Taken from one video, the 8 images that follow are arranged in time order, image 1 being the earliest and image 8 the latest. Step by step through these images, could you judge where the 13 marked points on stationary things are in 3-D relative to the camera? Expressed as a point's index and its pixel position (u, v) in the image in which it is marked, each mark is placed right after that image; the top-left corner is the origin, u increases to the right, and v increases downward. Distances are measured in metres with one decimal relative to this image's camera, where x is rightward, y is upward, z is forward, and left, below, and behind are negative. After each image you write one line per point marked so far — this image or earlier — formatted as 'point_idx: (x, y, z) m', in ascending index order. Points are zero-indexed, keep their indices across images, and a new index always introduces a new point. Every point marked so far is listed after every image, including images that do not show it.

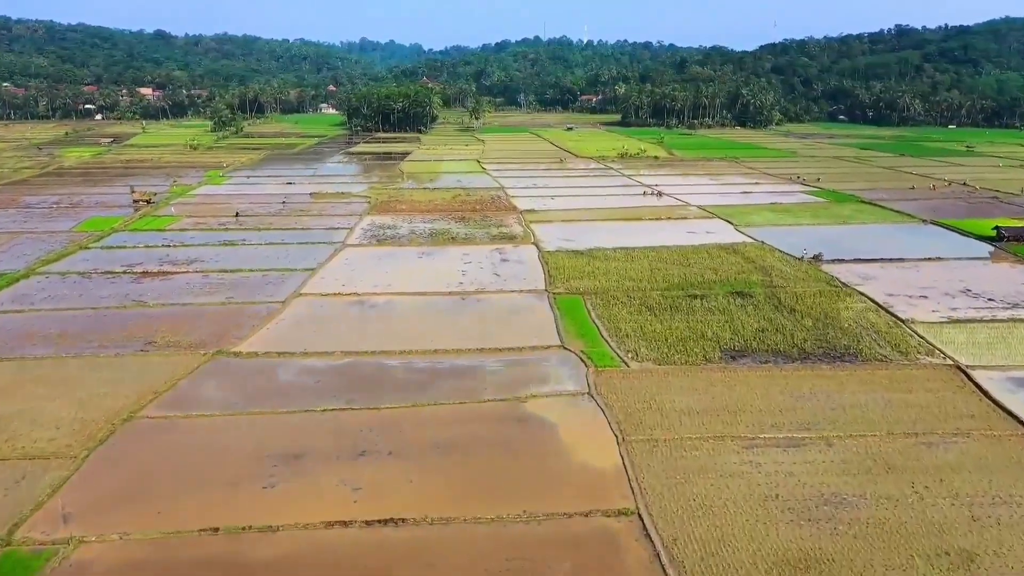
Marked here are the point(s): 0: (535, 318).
0: (+0.6, -0.7, +19.5) m
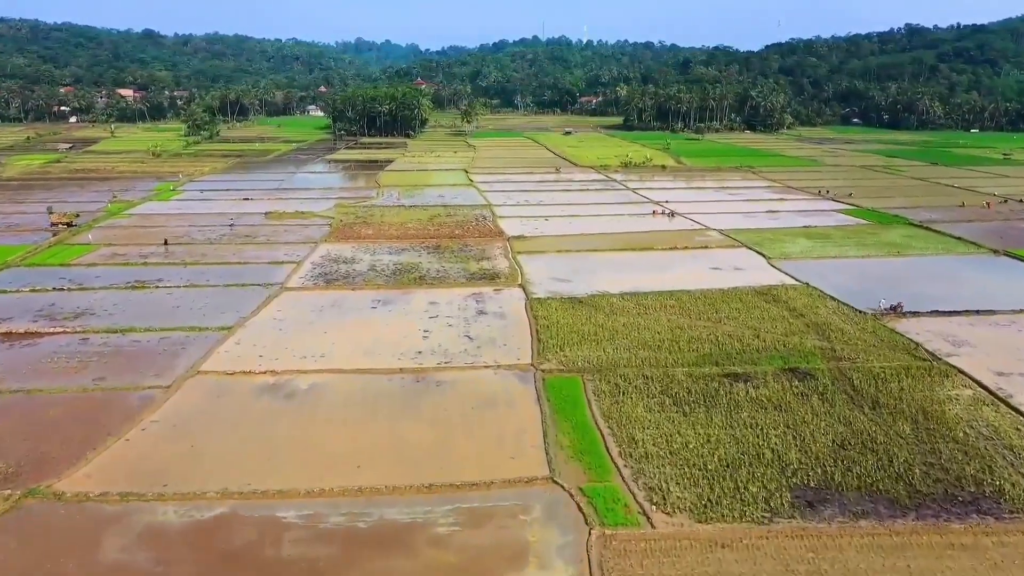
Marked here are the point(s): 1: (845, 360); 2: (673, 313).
0: (0.0, -2.2, +13.9) m
1: (+6.9, -1.5, +16.4) m
2: (+4.0, -0.6, +19.8) m
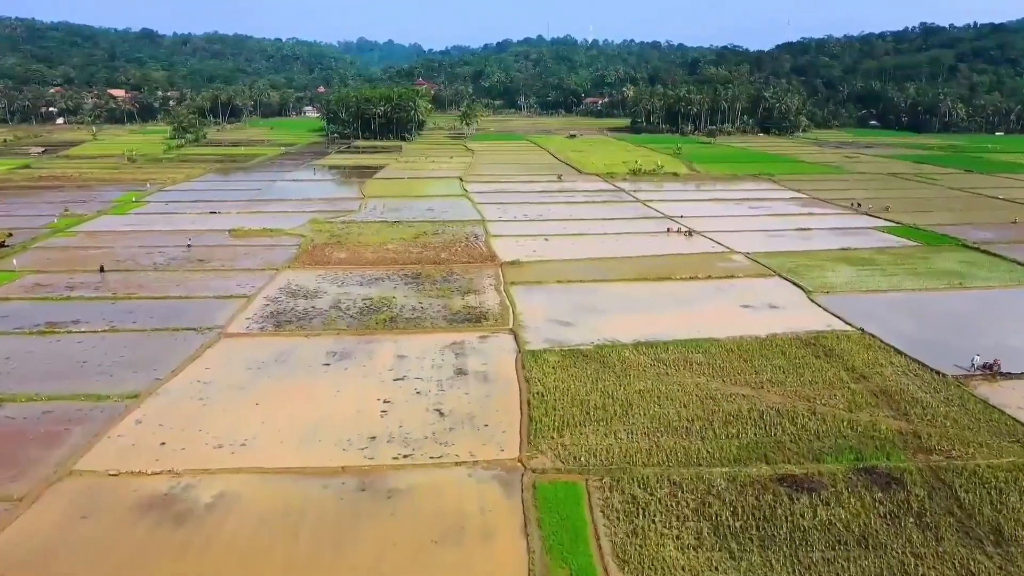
0: (-0.3, -3.3, +9.8) m
1: (+6.6, -2.6, +12.3) m
2: (+3.8, -1.7, +15.7) m
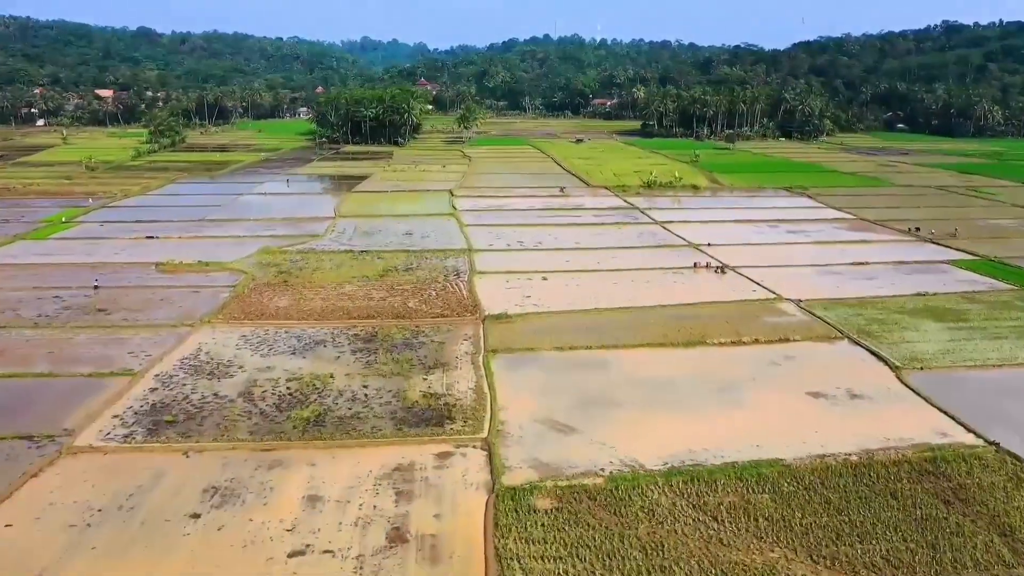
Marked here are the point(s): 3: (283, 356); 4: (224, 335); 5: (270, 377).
0: (-0.8, -4.8, +4.1) m
1: (+6.1, -4.1, +6.5) m
2: (+3.3, -3.2, +10.0) m
3: (-4.9, -1.4, +16.9) m
4: (-6.7, -1.0, +18.4) m
5: (-4.8, -1.7, +15.7) m
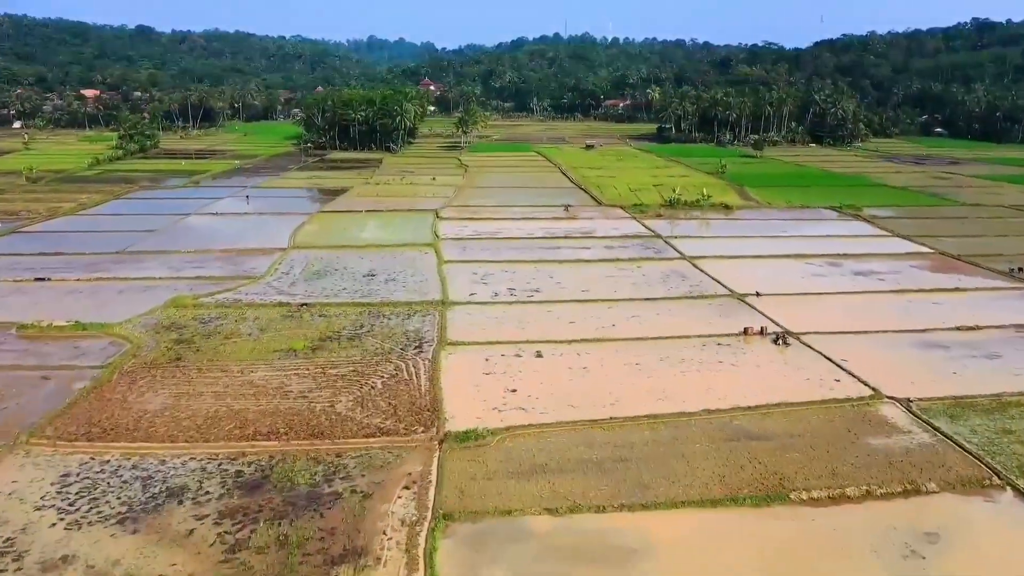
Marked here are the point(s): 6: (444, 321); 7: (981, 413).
0: (-1.4, -6.5, -2.4) m
1: (+5.5, -5.8, -0.1) m
2: (+2.7, -4.9, +3.3) m
3: (-5.4, -3.1, +10.4) m
4: (-7.1, -2.7, +11.9) m
5: (-5.3, -3.4, +9.2) m
6: (-1.6, -0.8, +19.5) m
7: (+8.3, -2.2, +14.0) m
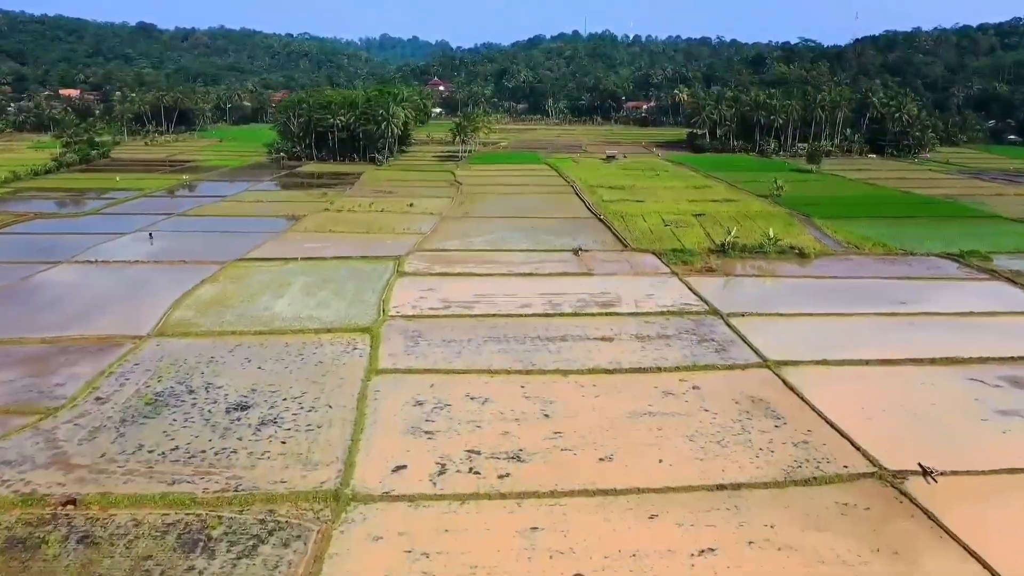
0: (-2.6, -9.0, -12.3) m
1: (+4.4, -8.4, -10.2) m
2: (+1.7, -7.5, -6.6) m
3: (-6.3, -5.6, +0.6) m
4: (-8.0, -5.2, +2.2) m
5: (-6.2, -5.9, -0.6) m
6: (-2.3, -3.3, +9.6) m
7: (+7.5, -4.8, +3.9) m
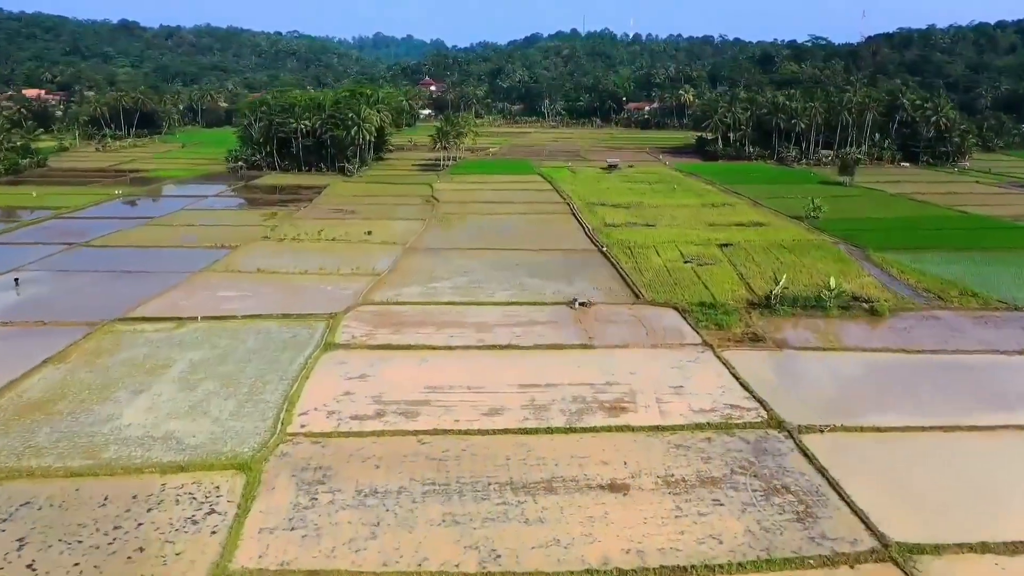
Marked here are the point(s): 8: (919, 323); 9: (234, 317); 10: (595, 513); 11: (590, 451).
0: (-3.2, -10.7, -19.0) m
1: (+3.8, -10.1, -16.9) m
2: (+1.1, -9.2, -13.3) m
3: (-6.9, -7.3, -6.1) m
4: (-8.6, -6.9, -4.5) m
5: (-6.8, -7.6, -7.3) m
6: (-2.9, -5.0, +2.9) m
7: (+6.9, -6.5, -2.8) m
8: (+10.1, -0.9, +19.3) m
9: (-6.8, -0.7, +19.4) m
10: (+1.2, -3.0, +10.5) m
11: (+1.3, -2.6, +12.3) m
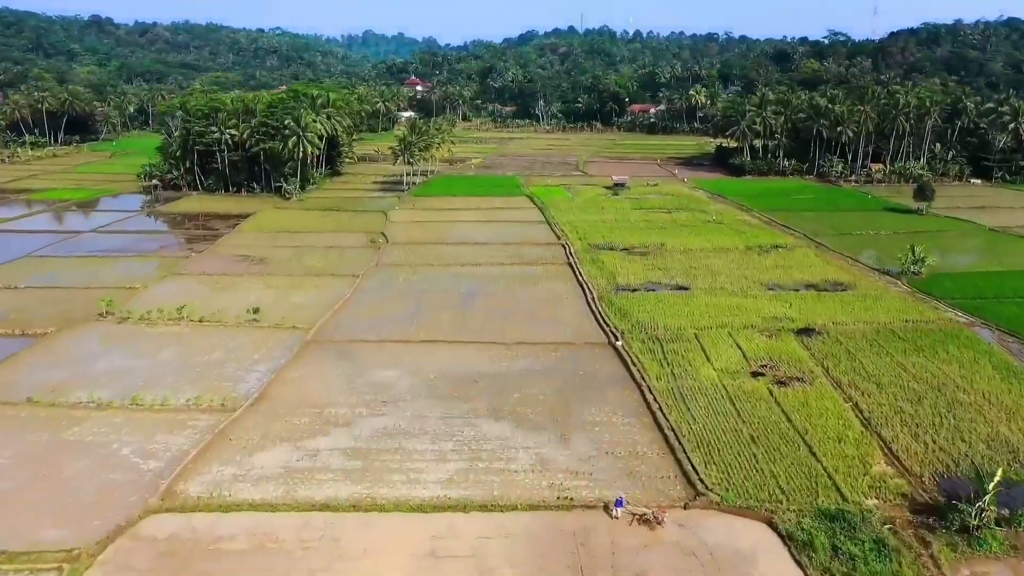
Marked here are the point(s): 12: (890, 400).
0: (-3.9, -13.3, -29.2) m
1: (+3.0, -12.7, -27.0) m
2: (+0.3, -11.8, -23.5) m
3: (-7.6, -9.9, -16.3) m
4: (-9.4, -9.5, -14.7) m
5: (-7.5, -10.2, -17.5) m
6: (-3.7, -7.6, -7.3) m
7: (+6.1, -9.1, -12.9) m
8: (+9.2, -3.4, +9.2) m
9: (-7.6, -3.3, +9.2) m
10: (+0.4, -5.6, +0.4) m
11: (+0.5, -5.1, +2.2) m
12: (+6.9, -1.6, +14.3) m
